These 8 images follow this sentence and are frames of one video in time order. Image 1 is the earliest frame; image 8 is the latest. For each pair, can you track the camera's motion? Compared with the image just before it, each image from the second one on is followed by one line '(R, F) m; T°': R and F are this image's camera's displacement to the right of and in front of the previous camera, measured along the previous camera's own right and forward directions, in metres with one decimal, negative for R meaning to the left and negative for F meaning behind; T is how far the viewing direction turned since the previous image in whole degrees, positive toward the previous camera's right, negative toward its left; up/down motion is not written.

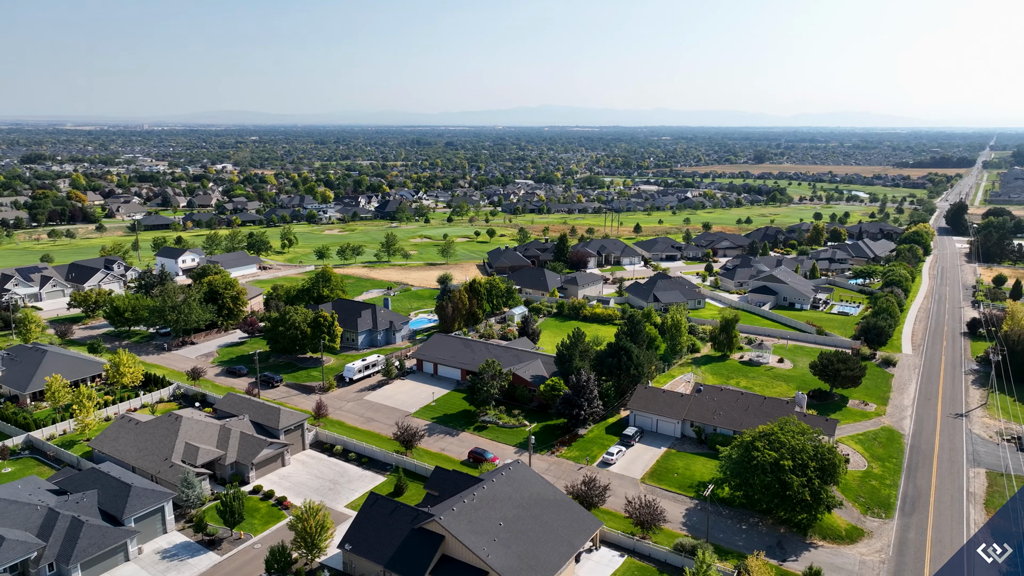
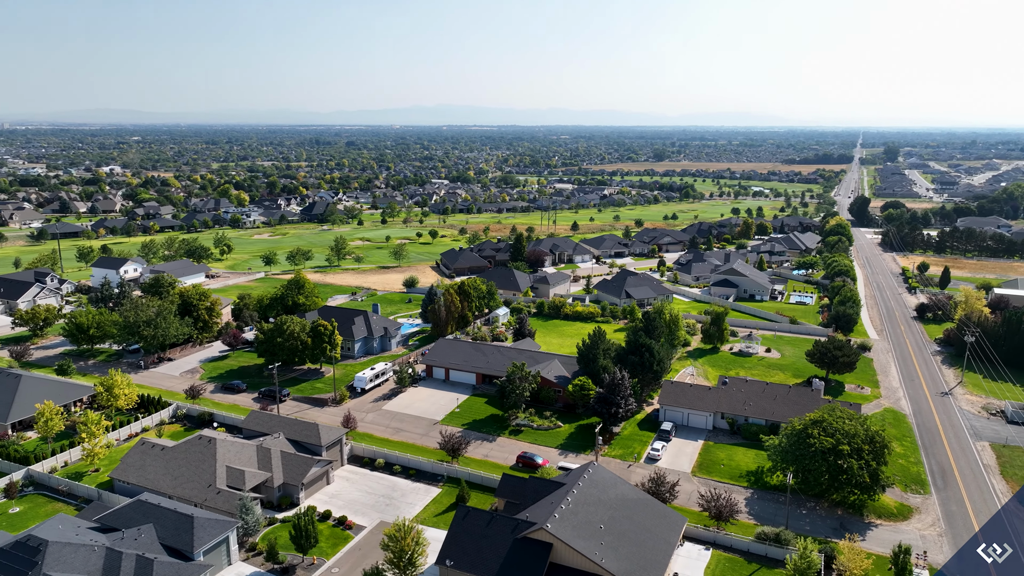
(-6.6, +0.8) m; +8°
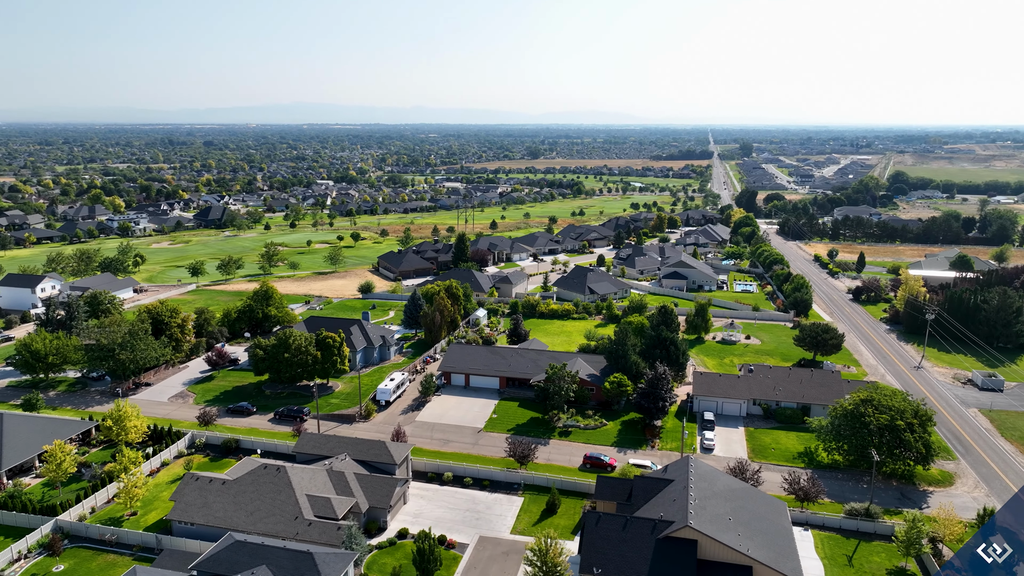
(-8.7, +1.3) m; +10°
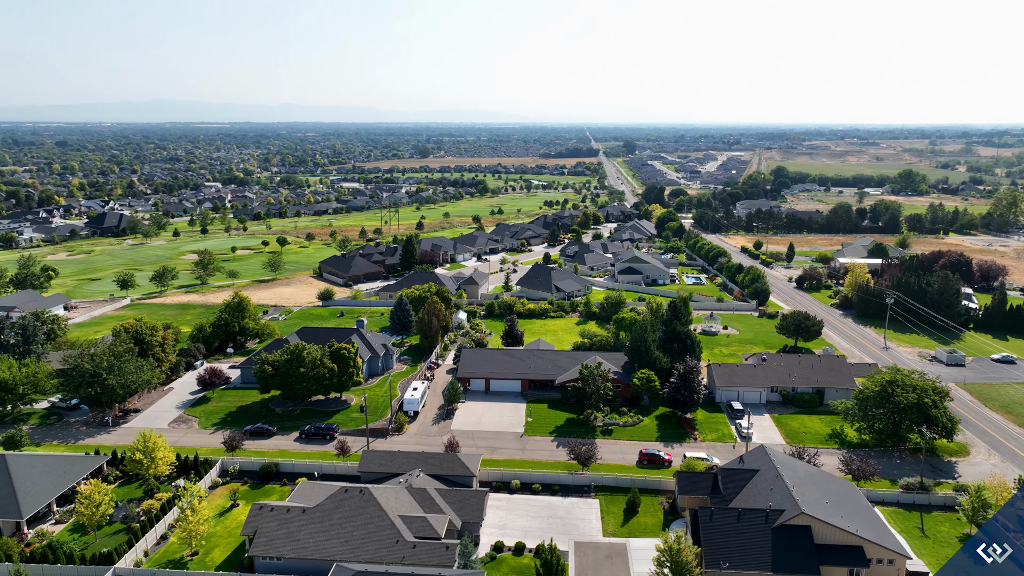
(-7.8, +1.1) m; +9°
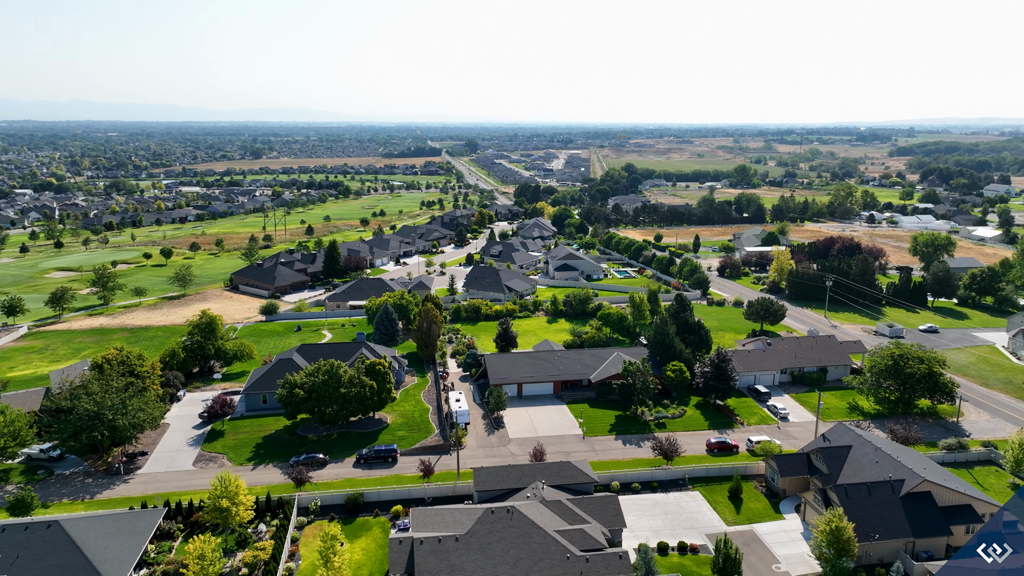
(-11.0, +1.9) m; +13°
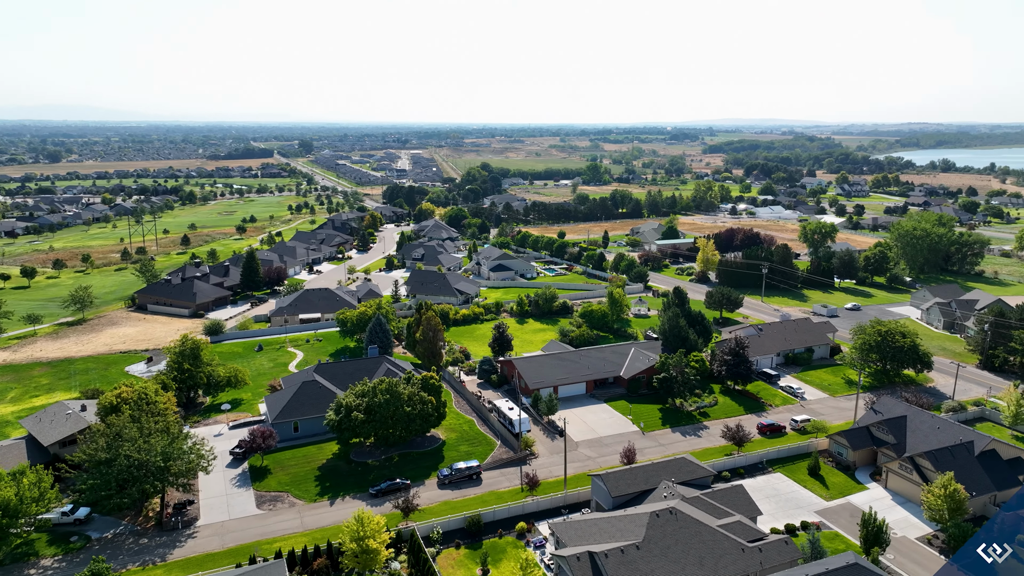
(-11.2, +2.0) m; +13°
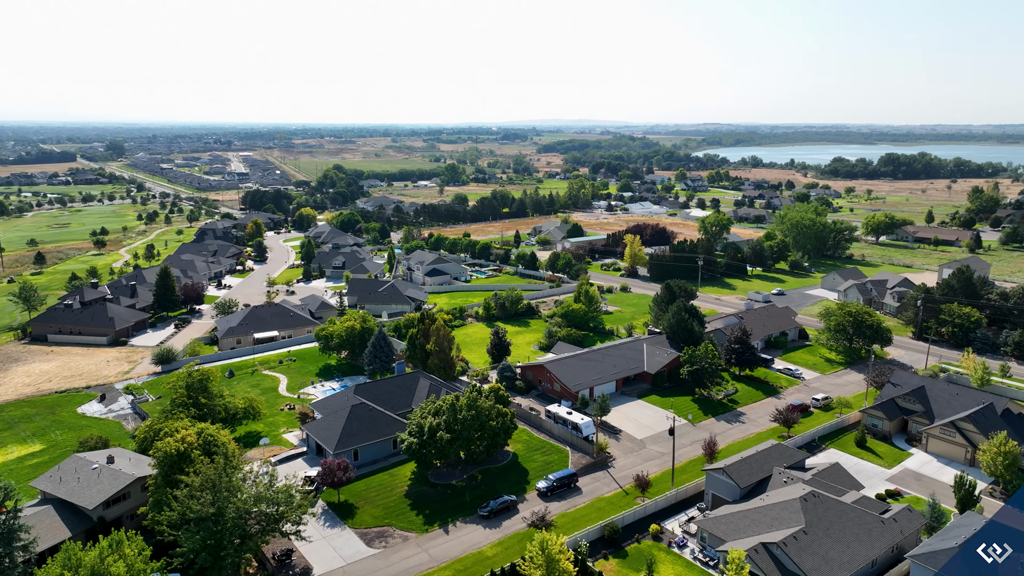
(-11.2, +2.0) m; +13°
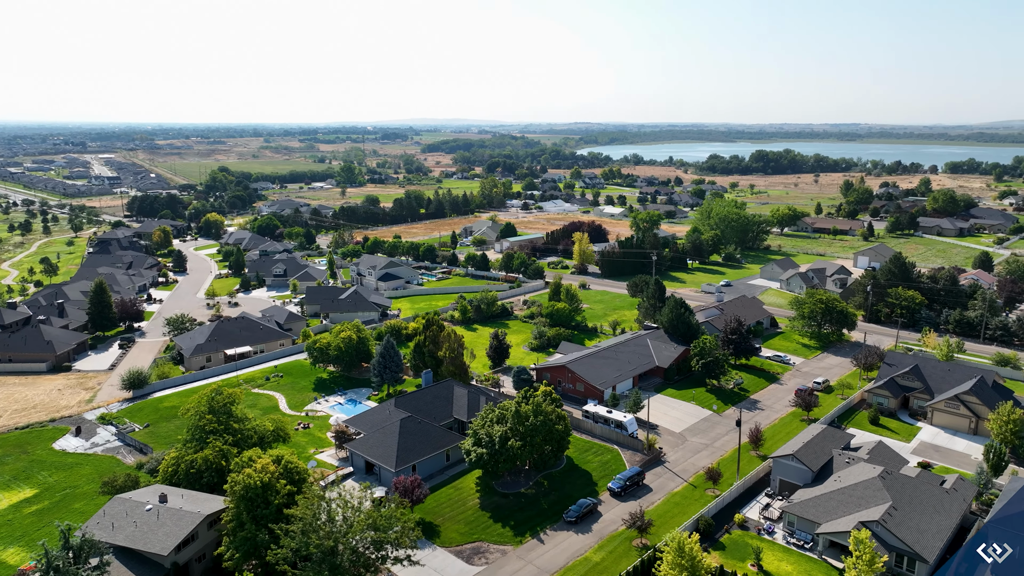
(-8.0, +1.1) m; +10°
